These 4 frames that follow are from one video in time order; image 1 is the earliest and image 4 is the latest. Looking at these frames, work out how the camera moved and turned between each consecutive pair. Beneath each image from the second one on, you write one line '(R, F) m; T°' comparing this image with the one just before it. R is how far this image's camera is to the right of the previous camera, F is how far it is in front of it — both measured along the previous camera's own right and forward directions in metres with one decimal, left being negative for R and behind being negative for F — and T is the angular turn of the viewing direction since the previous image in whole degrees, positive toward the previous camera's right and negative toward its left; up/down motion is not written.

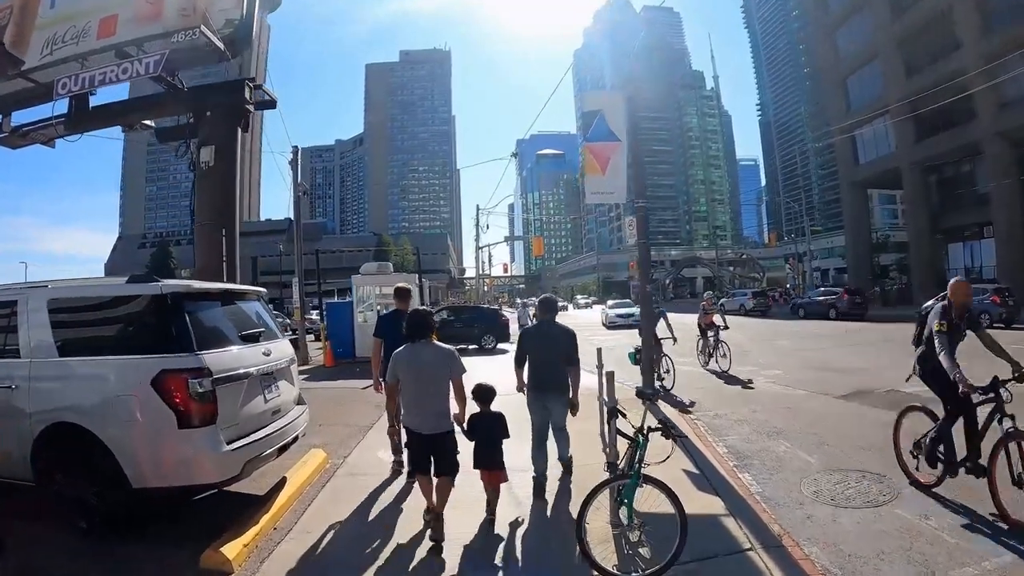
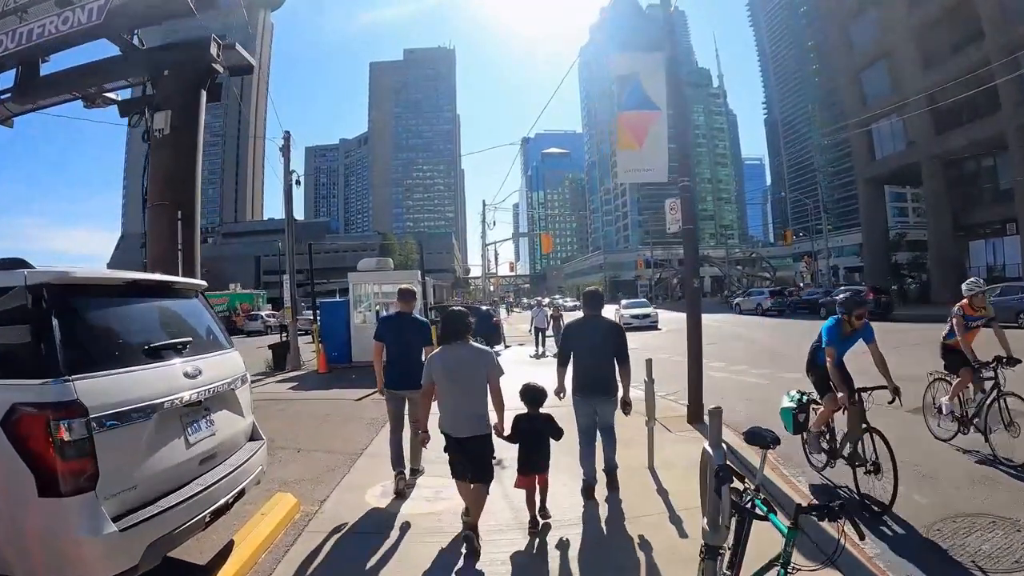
(-0.2, +1.5) m; 0°
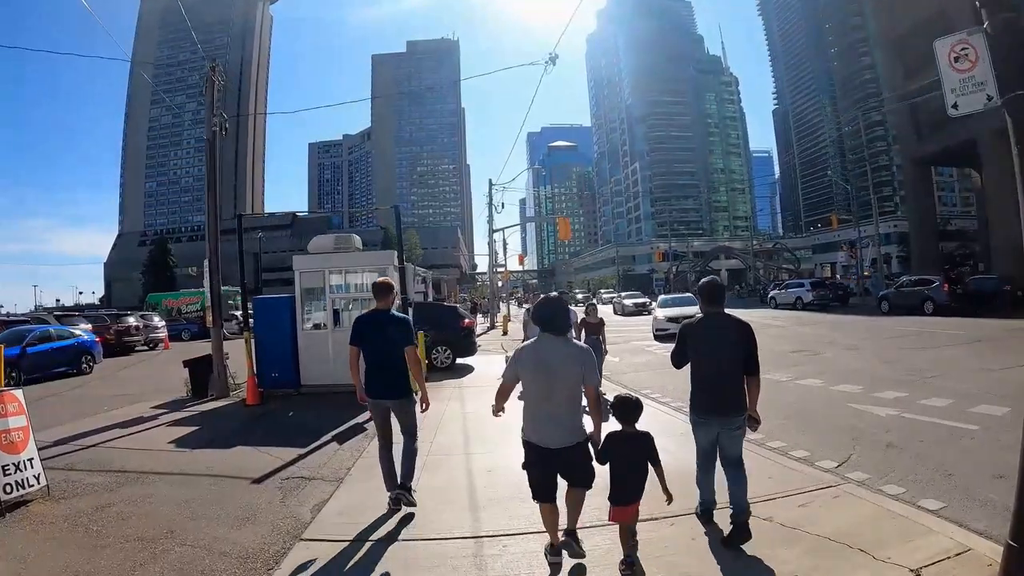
(-0.3, +4.6) m; -1°
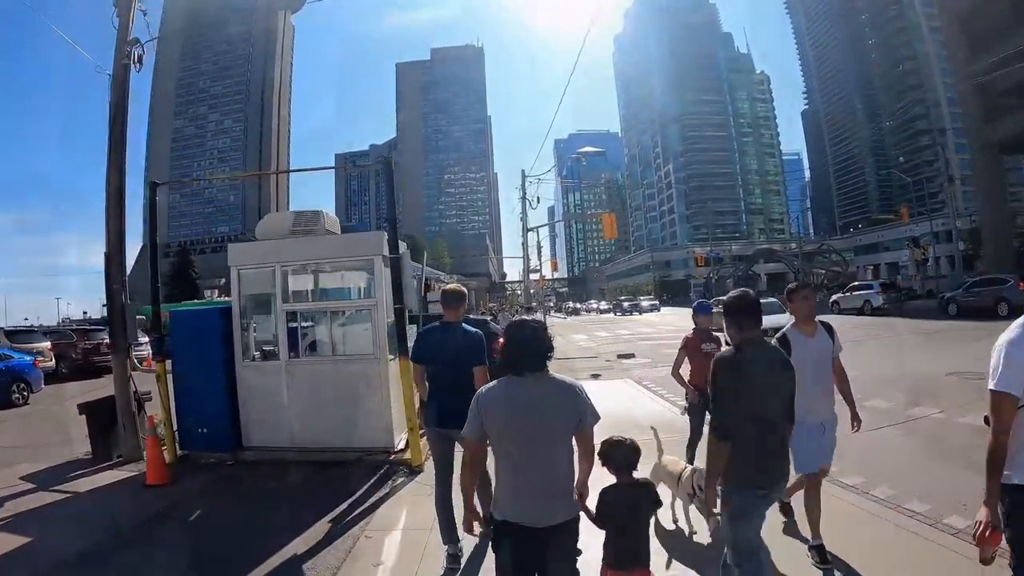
(-0.3, +3.4) m; -3°
